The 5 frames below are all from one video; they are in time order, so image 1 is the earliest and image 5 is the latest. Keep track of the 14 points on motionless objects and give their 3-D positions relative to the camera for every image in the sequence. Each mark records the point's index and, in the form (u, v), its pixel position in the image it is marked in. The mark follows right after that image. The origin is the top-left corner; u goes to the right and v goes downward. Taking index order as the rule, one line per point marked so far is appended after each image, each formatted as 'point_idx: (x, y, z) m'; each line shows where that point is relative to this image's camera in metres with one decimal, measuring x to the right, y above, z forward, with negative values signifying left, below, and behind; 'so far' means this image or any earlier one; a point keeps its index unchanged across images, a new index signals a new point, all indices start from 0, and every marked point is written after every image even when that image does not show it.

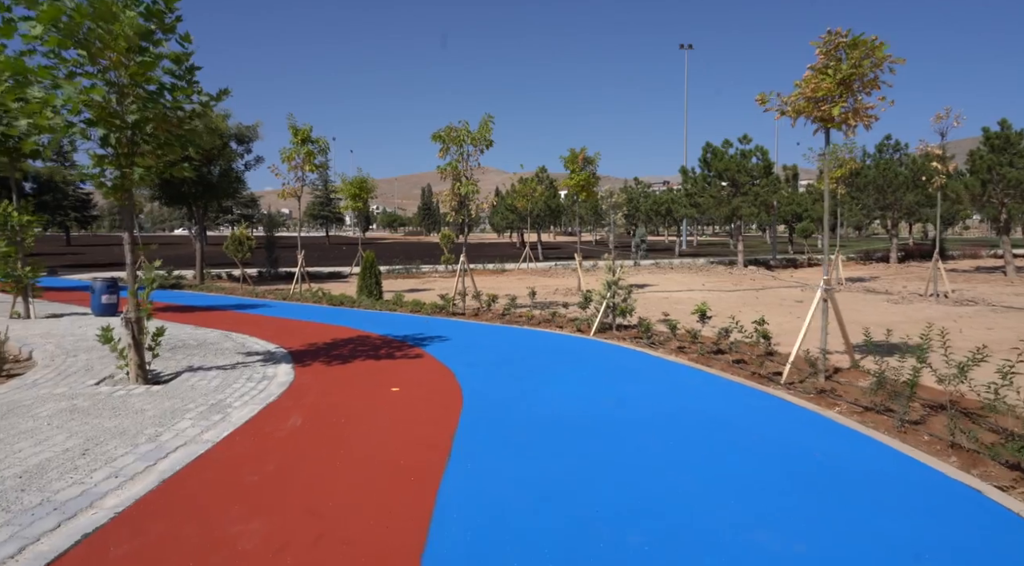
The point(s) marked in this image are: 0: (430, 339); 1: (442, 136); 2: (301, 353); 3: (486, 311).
0: (-1.4, -0.9, +10.0) m
1: (-1.6, +3.4, +13.9) m
2: (-2.9, -1.0, +8.4) m
3: (-0.6, -0.6, +13.7) m
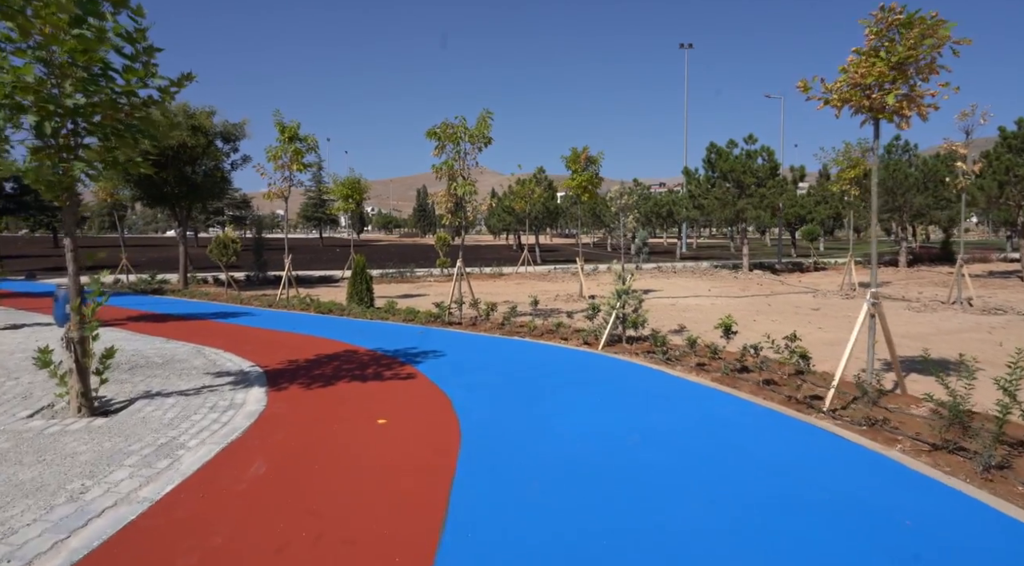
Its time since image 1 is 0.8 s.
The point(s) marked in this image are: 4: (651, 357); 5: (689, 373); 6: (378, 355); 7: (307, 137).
0: (-1.3, -1.1, +9.1) m
1: (-1.6, +3.2, +13.0) m
2: (-2.9, -1.1, +7.4) m
3: (-0.6, -0.8, +12.8) m
4: (+2.1, -1.1, +9.2) m
5: (+2.4, -1.2, +8.0) m
6: (-1.9, -1.1, +8.9) m
7: (-5.7, +4.0, +16.5) m
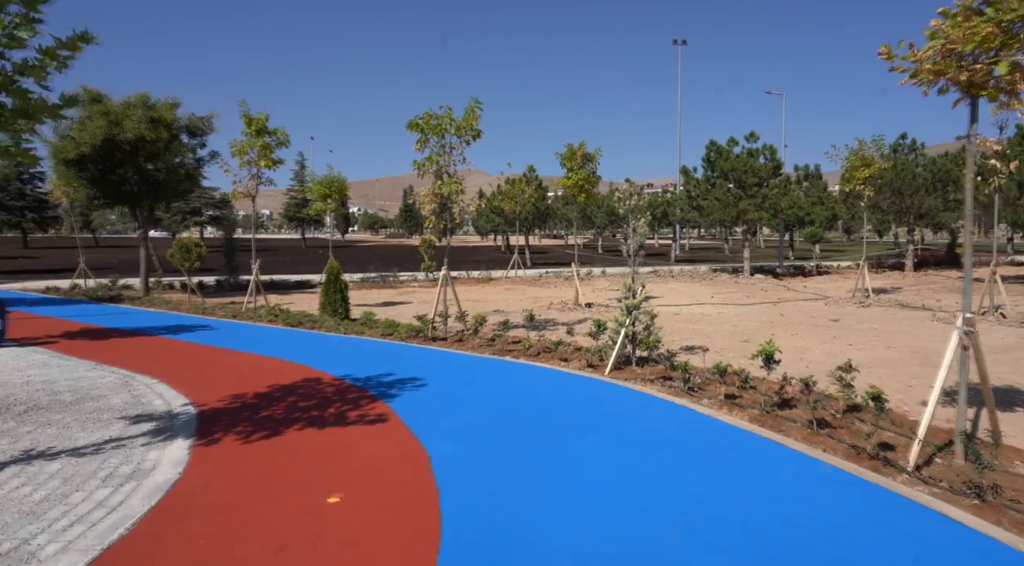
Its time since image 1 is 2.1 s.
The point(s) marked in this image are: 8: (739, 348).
0: (-1.4, -1.3, +7.6) m
1: (-1.8, +3.0, +11.5) m
2: (-3.0, -1.3, +6.0) m
3: (-0.7, -1.0, +11.4) m
4: (+2.0, -1.3, +7.8) m
5: (+2.3, -1.4, +6.6) m
6: (-2.0, -1.3, +7.4) m
7: (-5.9, +3.8, +15.0) m
8: (+4.0, -1.2, +10.6) m
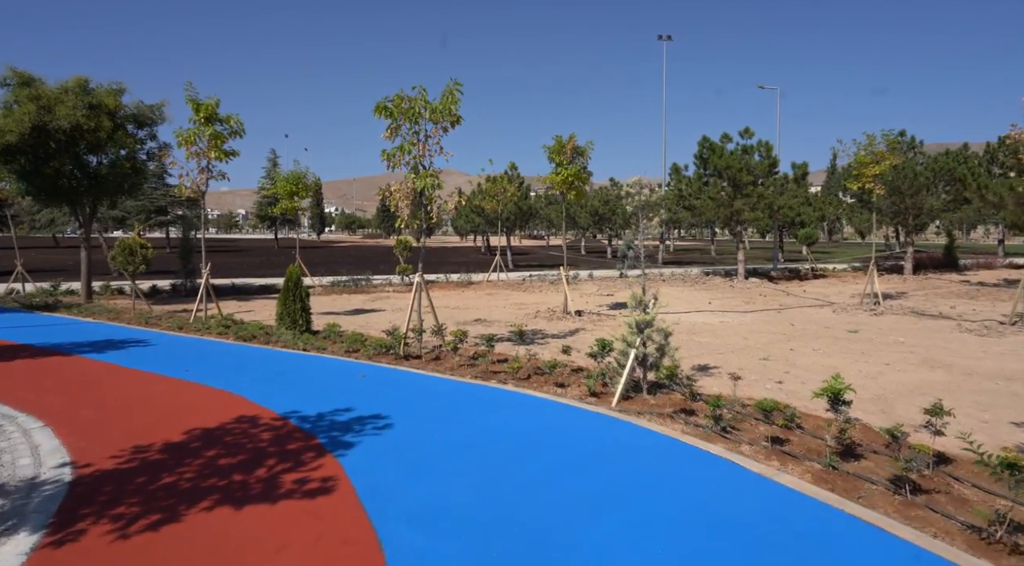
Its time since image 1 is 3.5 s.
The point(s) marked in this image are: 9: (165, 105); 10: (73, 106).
0: (-1.5, -1.4, +6.0) m
1: (-2.0, +2.9, +9.9) m
2: (-3.0, -1.5, +4.3) m
3: (-1.0, -1.1, +9.8) m
4: (+1.9, -1.5, +6.3) m
5: (+2.2, -1.6, +5.2) m
6: (-2.1, -1.4, +5.8) m
7: (-6.3, +3.7, +13.3) m
8: (+3.8, -1.3, +9.2) m
9: (-10.6, +5.4, +18.3) m
10: (-10.9, +4.4, +14.9) m
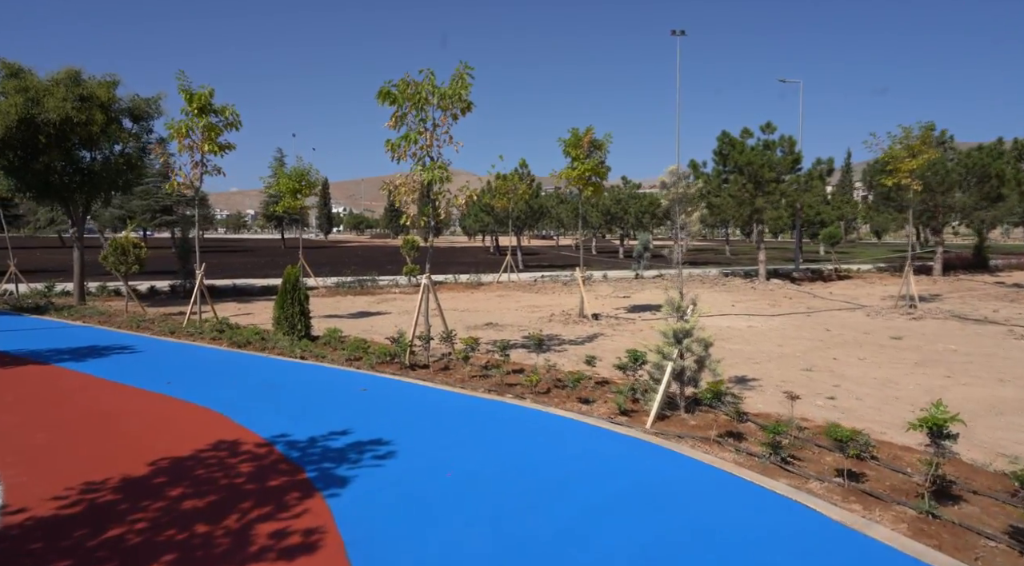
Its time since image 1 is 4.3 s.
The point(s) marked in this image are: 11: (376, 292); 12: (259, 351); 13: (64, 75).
0: (-1.3, -1.5, +5.2) m
1: (-1.8, +2.9, +9.1) m
2: (-2.8, -1.5, +3.5) m
3: (-0.7, -1.2, +8.9) m
4: (+2.1, -1.5, +5.4) m
5: (+2.4, -1.6, +4.3) m
6: (-1.9, -1.4, +4.9) m
7: (-6.0, +3.6, +12.4) m
8: (+4.0, -1.3, +8.2) m
9: (-10.2, +5.4, +17.6) m
10: (-10.6, +4.4, +14.2) m
11: (-4.5, -0.3, +19.7) m
12: (-4.4, -1.2, +10.5) m
13: (-10.9, +5.1, +14.6) m
